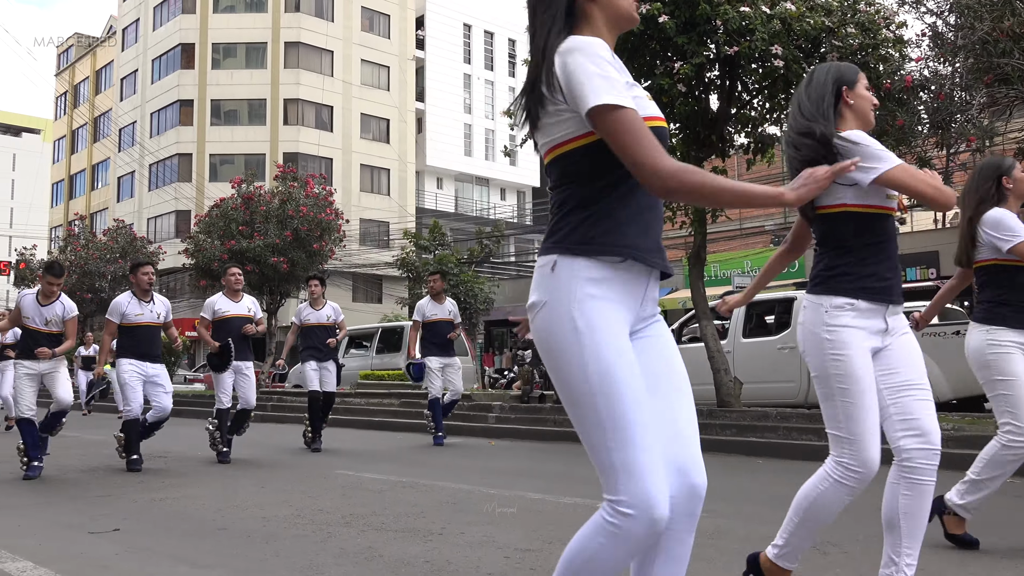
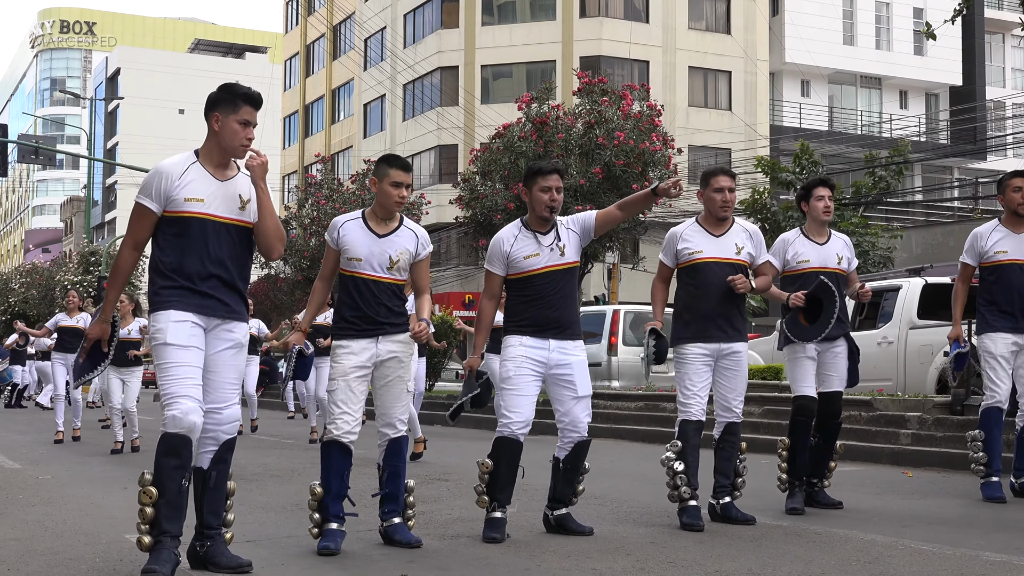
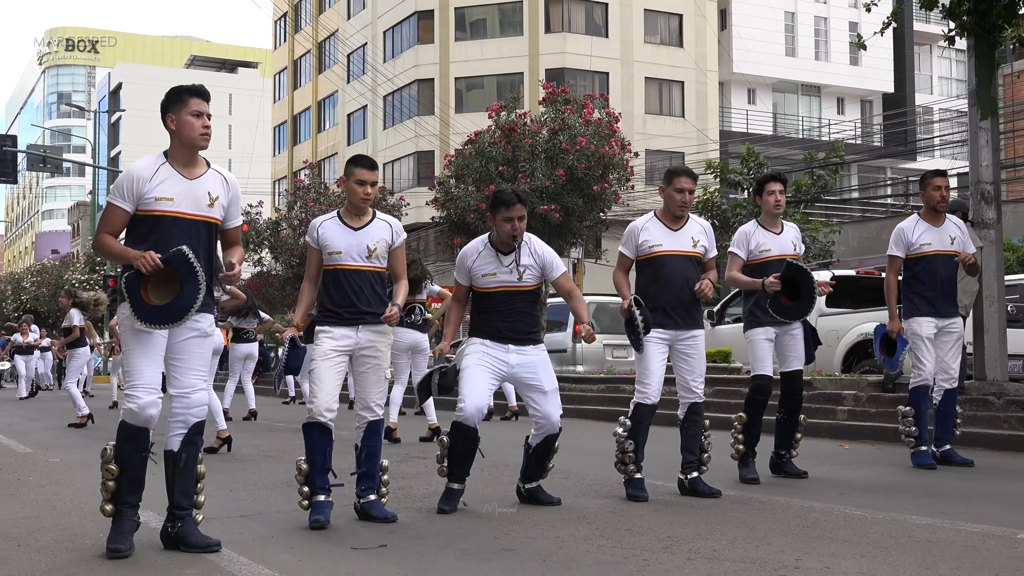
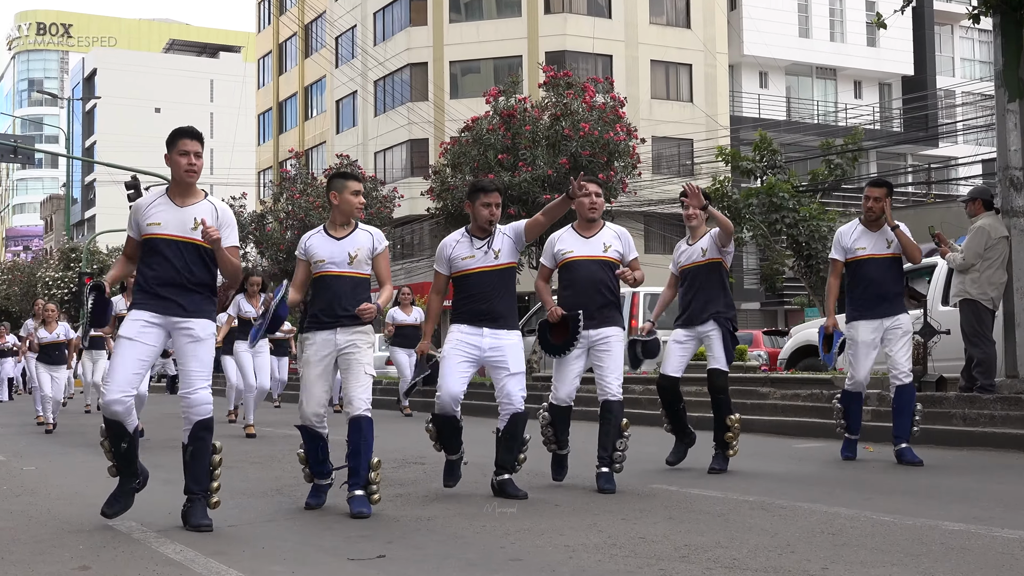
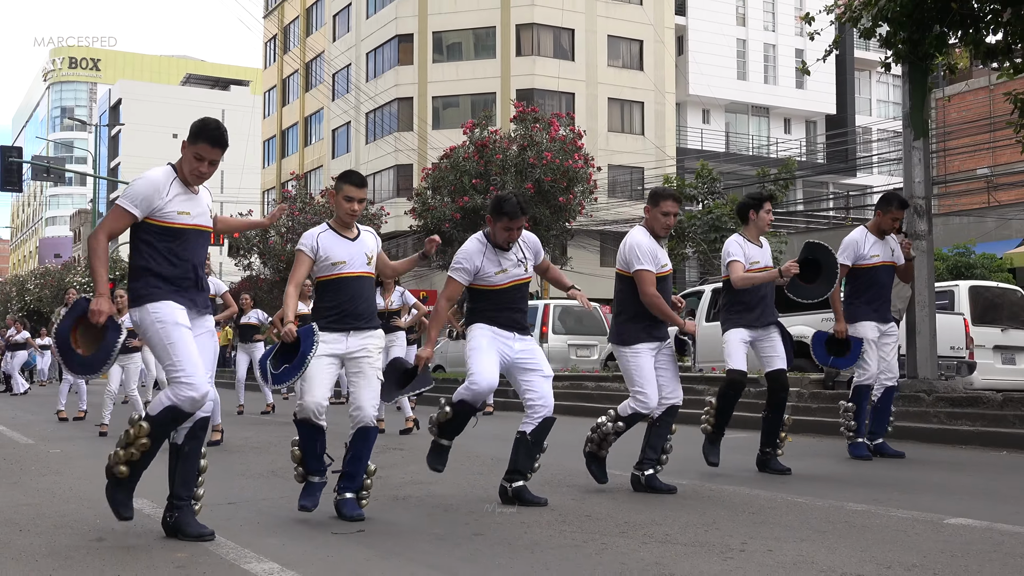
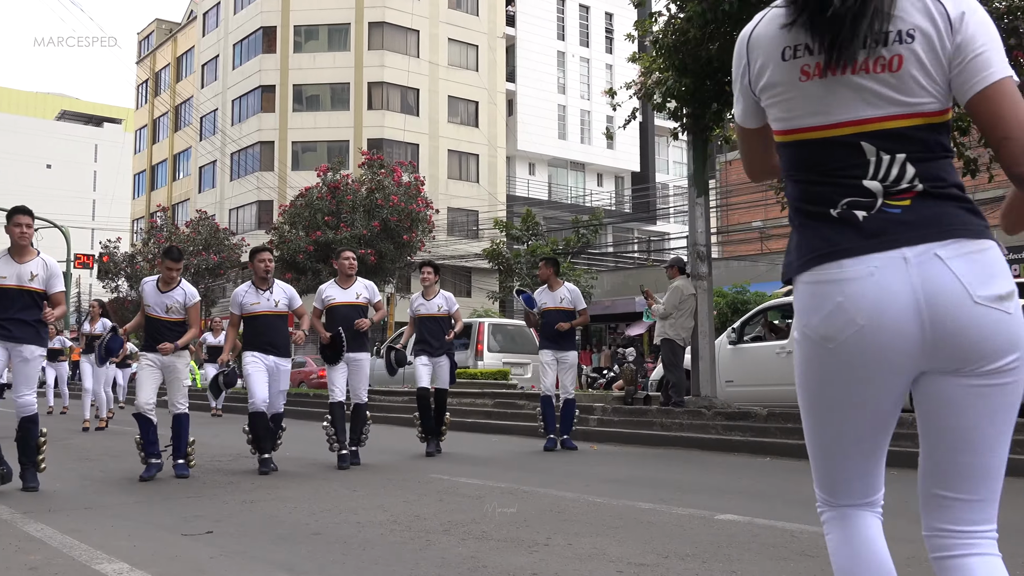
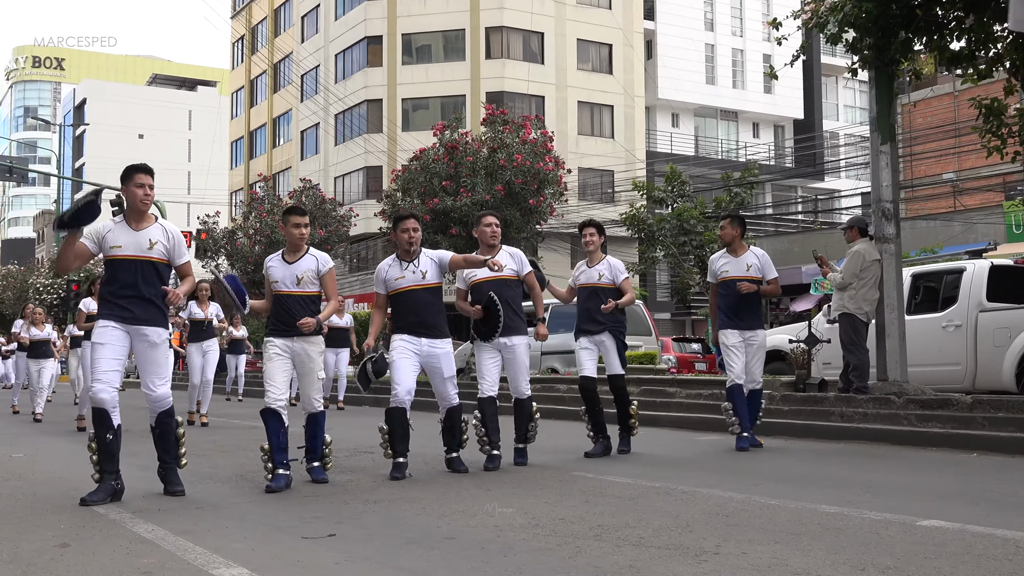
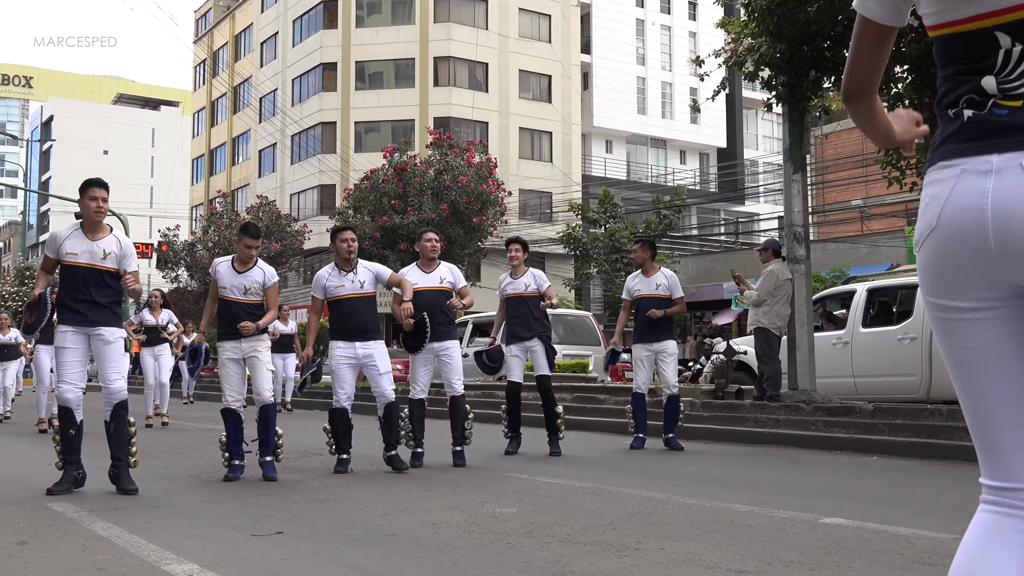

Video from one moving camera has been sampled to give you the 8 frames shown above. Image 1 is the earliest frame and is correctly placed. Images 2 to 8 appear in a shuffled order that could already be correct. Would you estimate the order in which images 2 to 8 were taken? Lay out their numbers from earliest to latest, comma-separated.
6, 8, 7, 4, 2, 3, 5
